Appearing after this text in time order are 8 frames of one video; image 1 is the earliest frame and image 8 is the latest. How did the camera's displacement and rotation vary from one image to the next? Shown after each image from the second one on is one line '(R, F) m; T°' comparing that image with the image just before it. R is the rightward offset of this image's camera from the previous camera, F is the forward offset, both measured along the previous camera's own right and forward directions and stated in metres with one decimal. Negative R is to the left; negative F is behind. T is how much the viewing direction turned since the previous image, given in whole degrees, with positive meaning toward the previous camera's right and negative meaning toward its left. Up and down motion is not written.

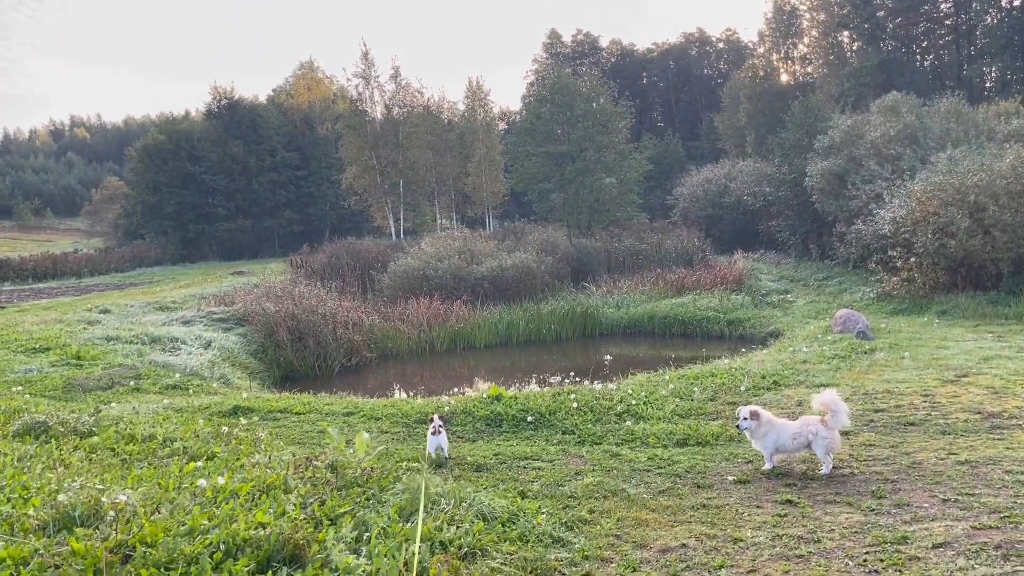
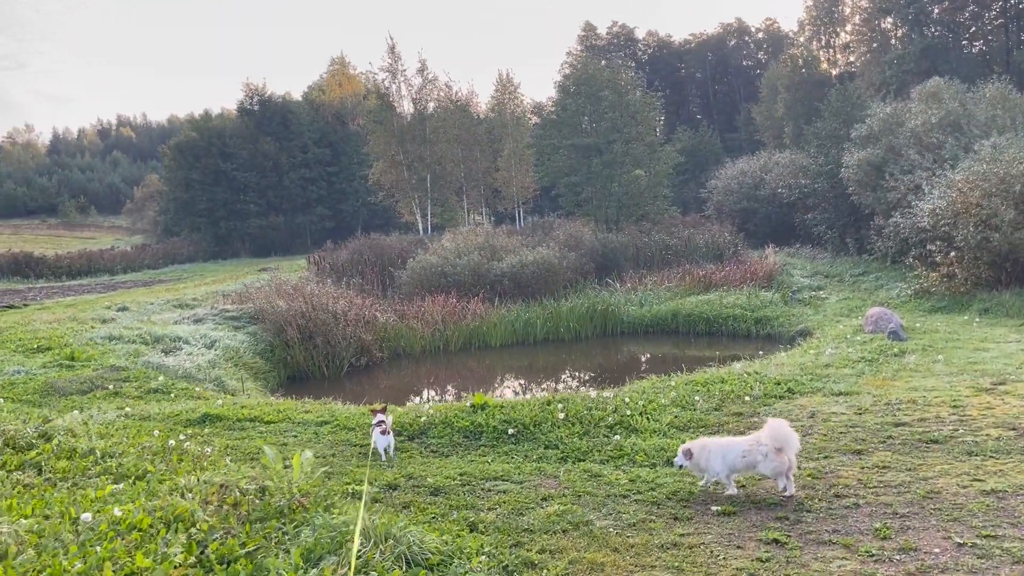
(+0.4, +0.5) m; -3°
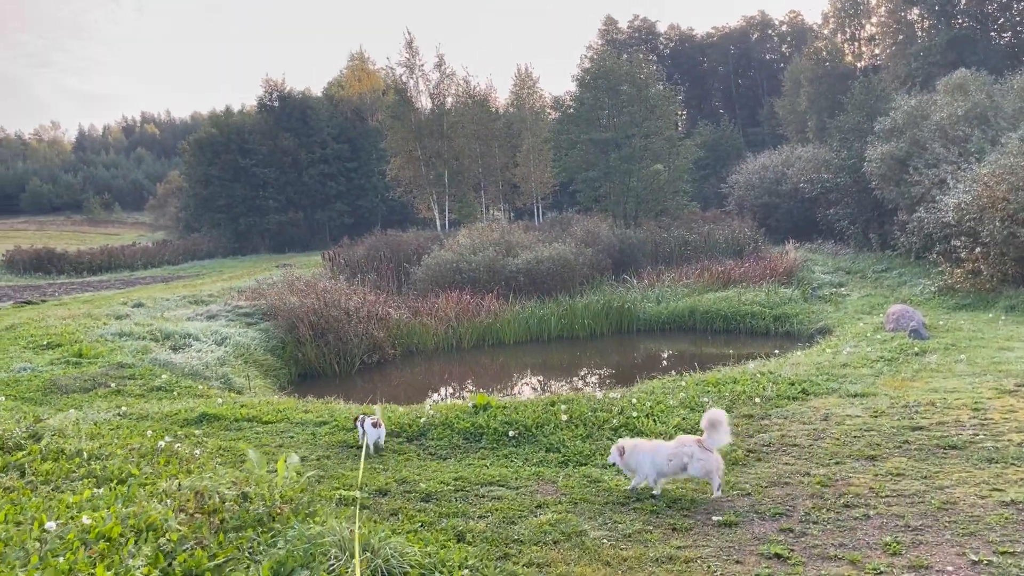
(+0.1, +0.2) m; -1°
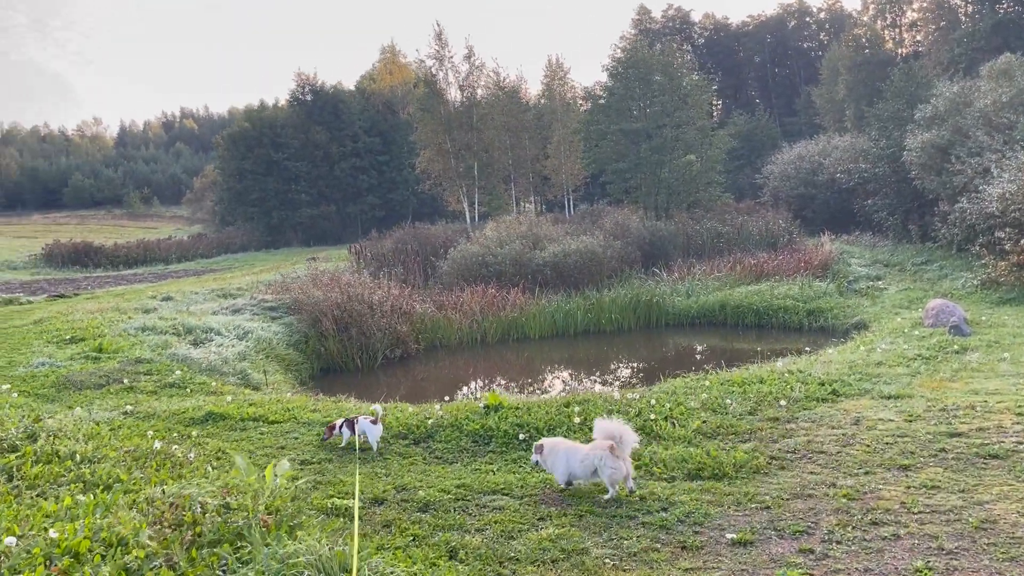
(+0.1, +0.2) m; -2°
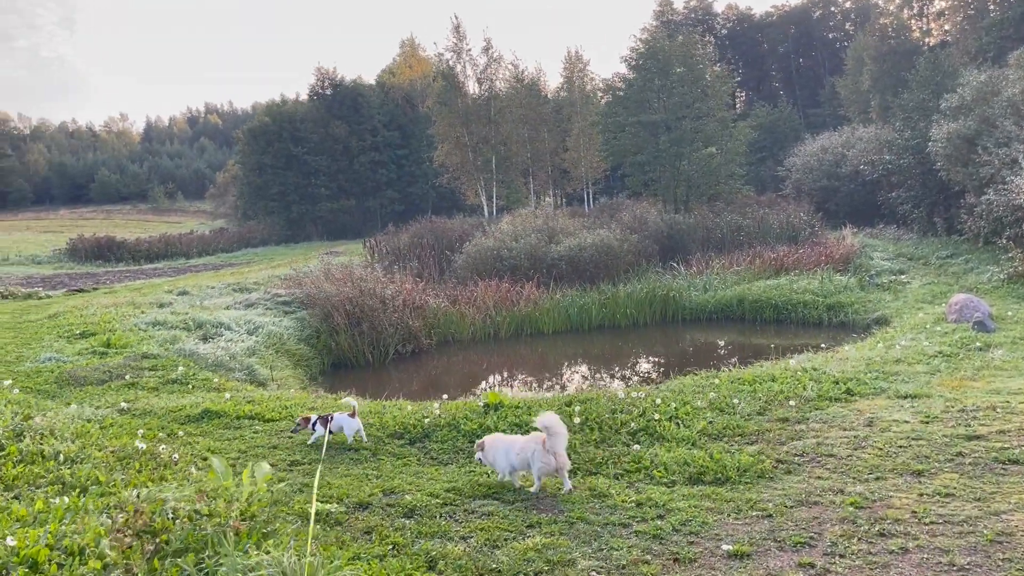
(+0.1, +0.2) m; -2°
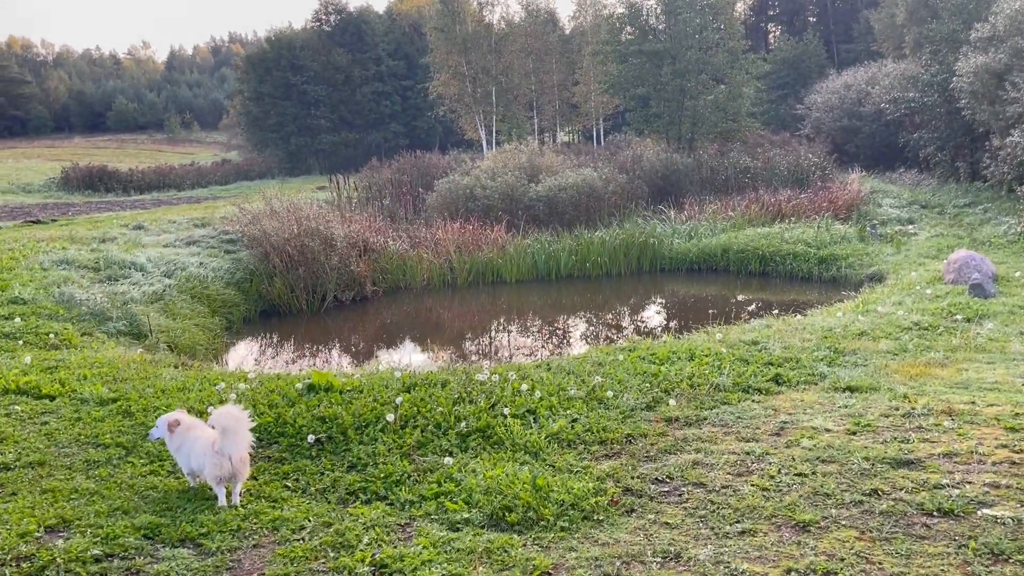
(+1.0, +1.2) m; -2°
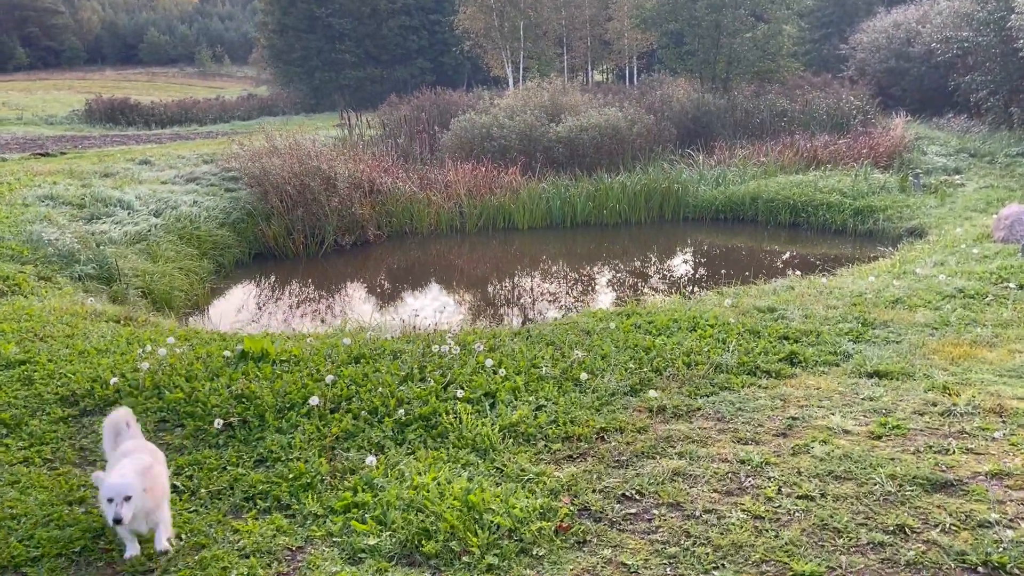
(+0.3, +0.7) m; -2°
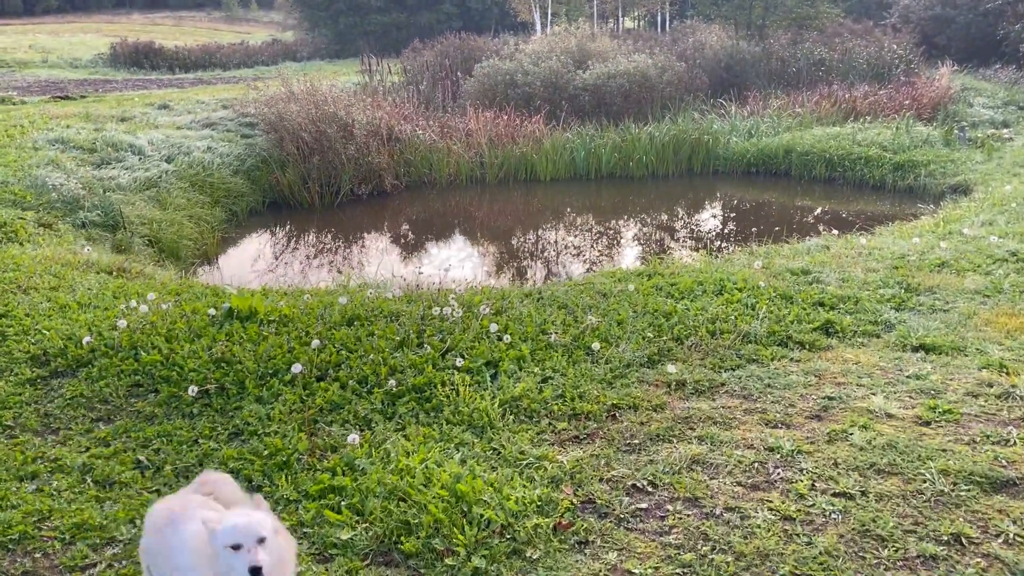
(+0.1, +0.3) m; -2°
